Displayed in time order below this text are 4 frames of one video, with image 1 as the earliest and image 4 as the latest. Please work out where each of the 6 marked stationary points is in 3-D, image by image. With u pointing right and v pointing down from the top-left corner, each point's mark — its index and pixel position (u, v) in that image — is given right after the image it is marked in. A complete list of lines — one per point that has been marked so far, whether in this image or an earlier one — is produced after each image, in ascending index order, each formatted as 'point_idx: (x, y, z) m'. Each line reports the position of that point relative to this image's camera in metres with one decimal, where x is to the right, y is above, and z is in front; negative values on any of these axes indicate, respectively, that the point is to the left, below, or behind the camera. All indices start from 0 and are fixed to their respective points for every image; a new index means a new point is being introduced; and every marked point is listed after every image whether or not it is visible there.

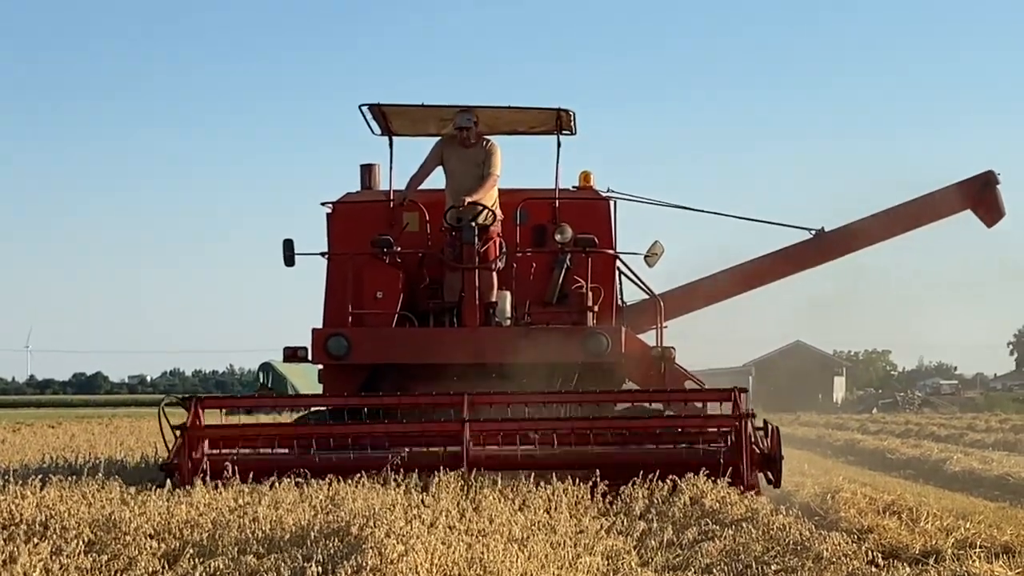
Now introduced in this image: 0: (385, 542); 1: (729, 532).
0: (-0.5, -1.0, +4.5) m
1: (+0.9, -1.0, +5.0) m
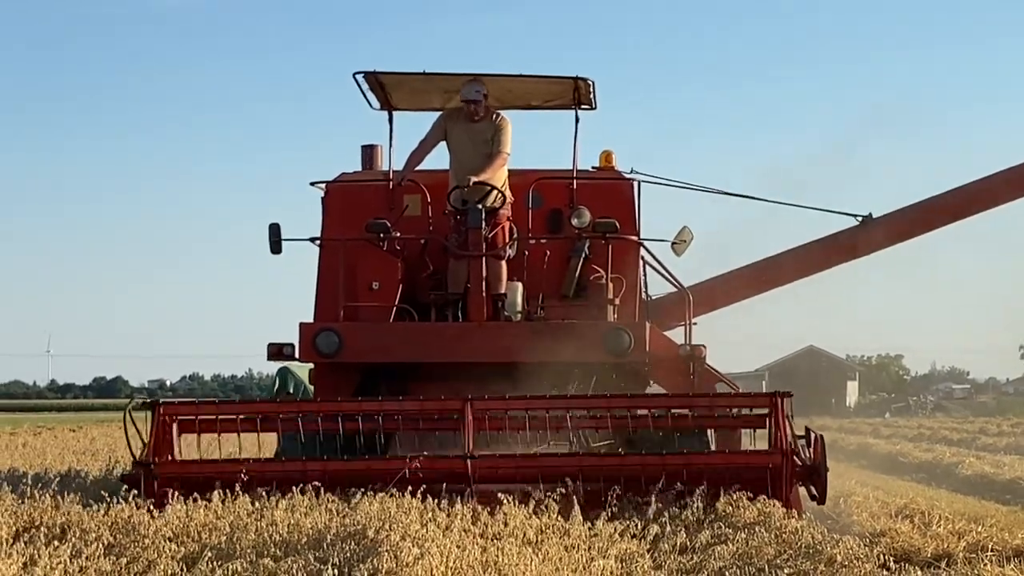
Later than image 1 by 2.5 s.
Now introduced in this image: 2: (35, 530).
0: (-0.4, -1.0, +4.6) m
1: (+1.0, -1.0, +5.0) m
2: (-1.9, -1.0, +4.8) m
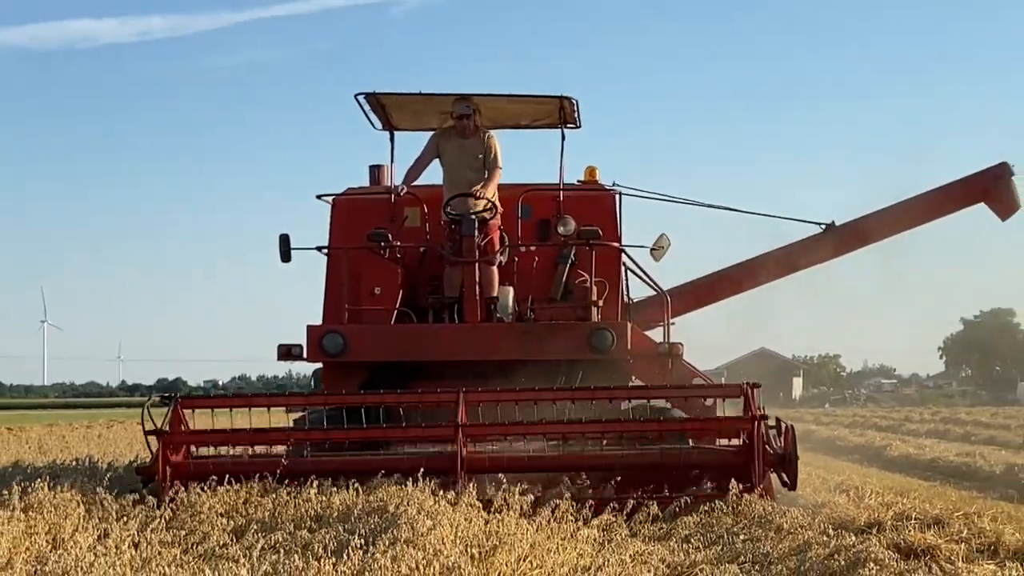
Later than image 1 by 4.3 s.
0: (-0.4, -1.0, +5.4) m
1: (+0.9, -1.1, +5.8) m
2: (-1.9, -1.0, +5.6) m
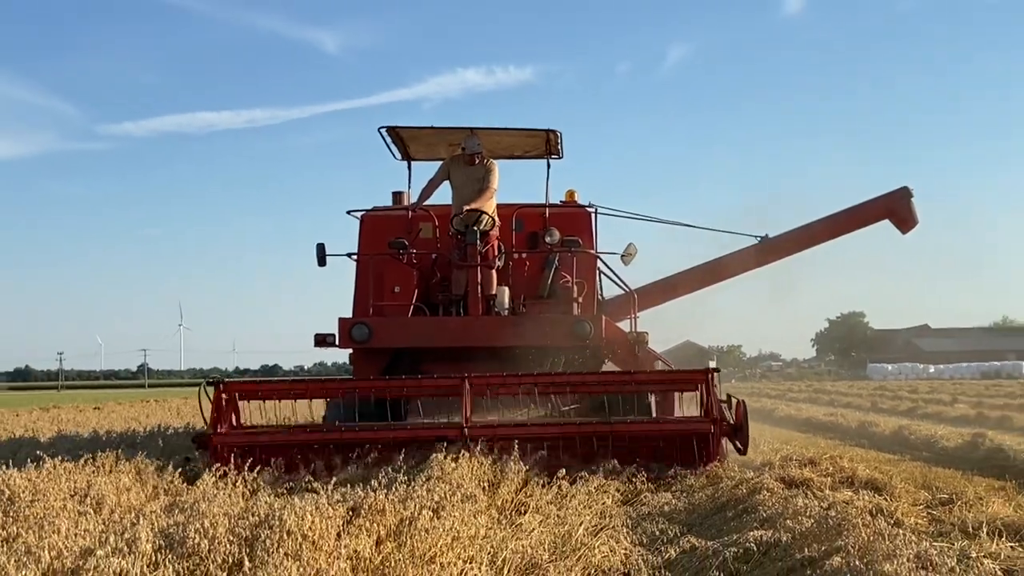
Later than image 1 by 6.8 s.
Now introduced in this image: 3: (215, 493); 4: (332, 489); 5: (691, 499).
0: (-0.4, -1.1, +7.6) m
1: (+0.9, -1.1, +8.1) m
2: (-1.9, -1.1, +7.8) m
3: (-1.9, -1.3, +7.5) m
4: (-1.1, -1.3, +7.6) m
5: (+1.2, -1.3, +7.6) m
